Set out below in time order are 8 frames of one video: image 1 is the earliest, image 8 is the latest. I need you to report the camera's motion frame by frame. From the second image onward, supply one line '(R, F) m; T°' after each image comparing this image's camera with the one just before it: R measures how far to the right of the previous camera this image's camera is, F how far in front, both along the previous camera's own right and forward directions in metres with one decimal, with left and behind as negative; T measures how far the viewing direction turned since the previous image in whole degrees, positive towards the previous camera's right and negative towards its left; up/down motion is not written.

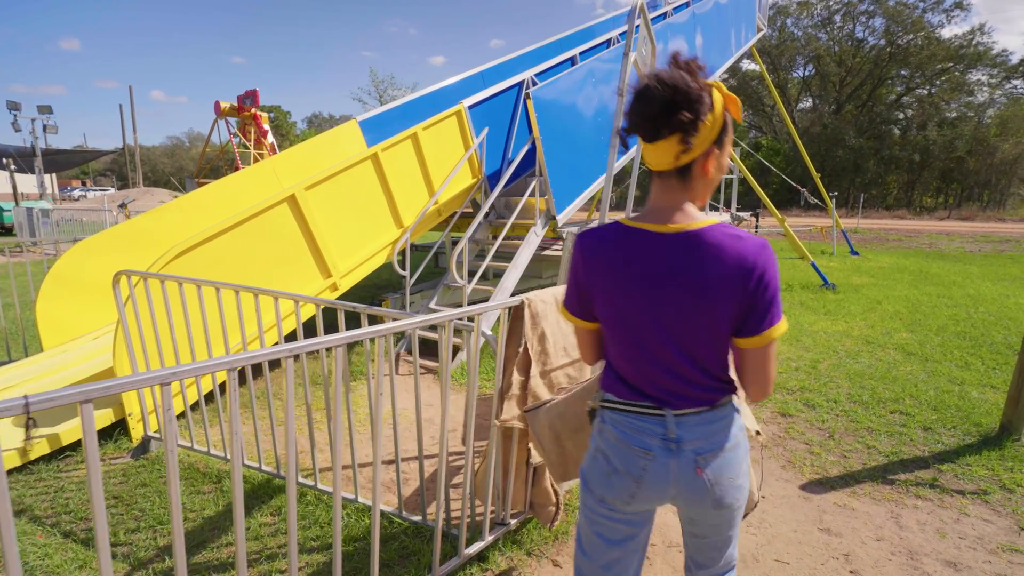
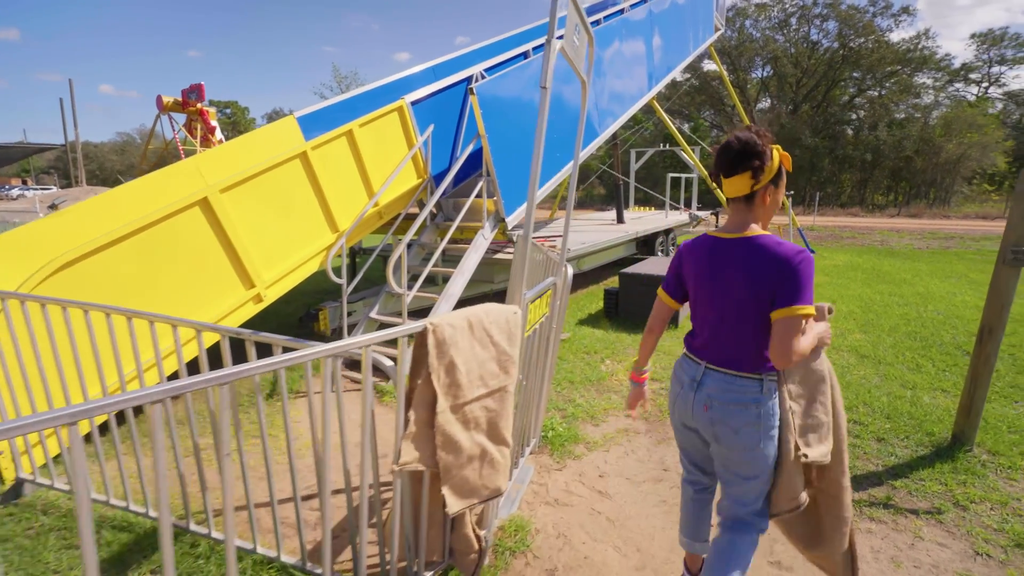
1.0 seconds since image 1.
(+0.2, +0.3) m; +3°
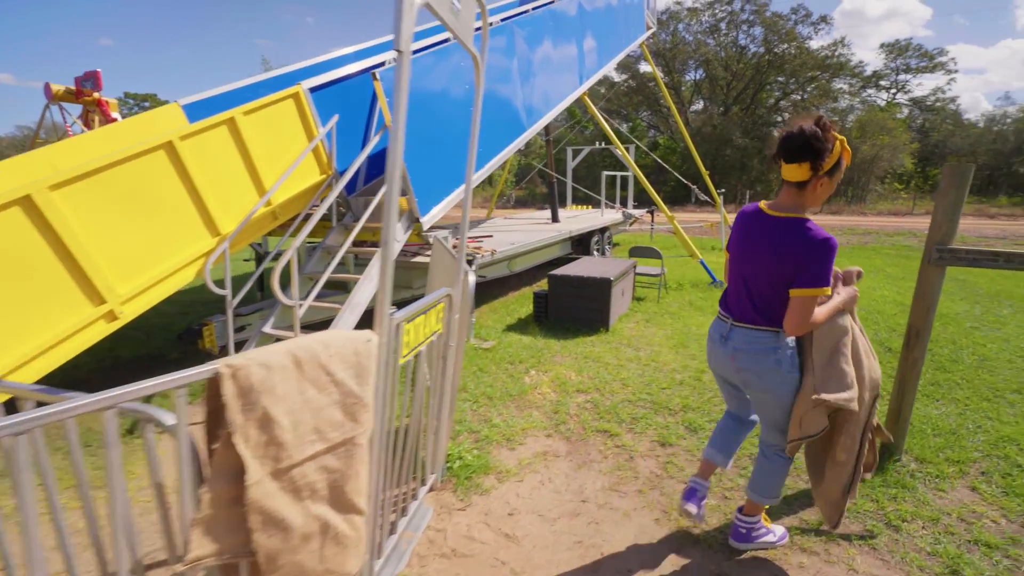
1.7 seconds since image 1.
(+0.3, +0.4) m; +6°
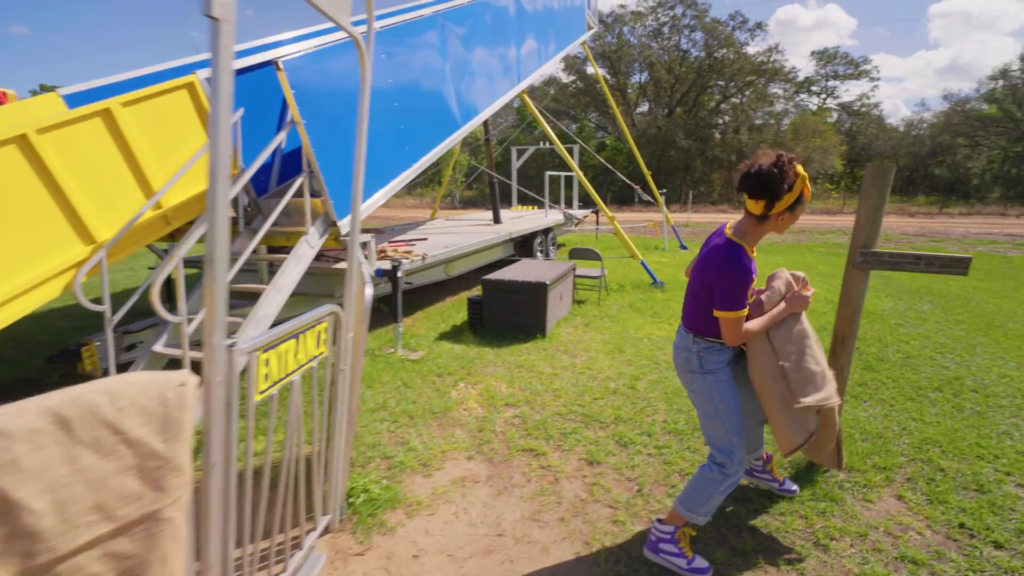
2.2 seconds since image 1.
(+0.3, +0.3) m; +5°
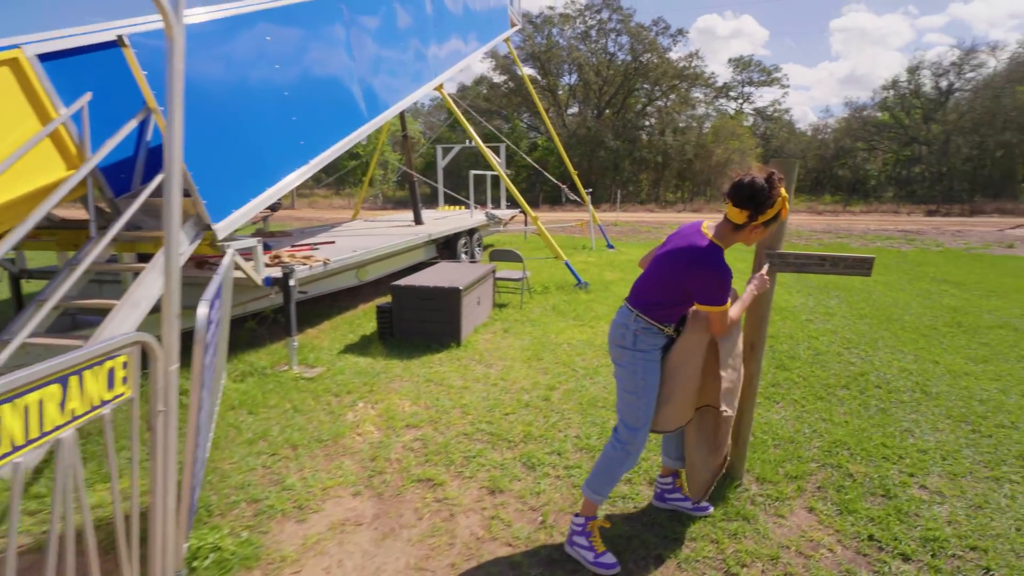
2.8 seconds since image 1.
(+0.3, +0.3) m; +7°
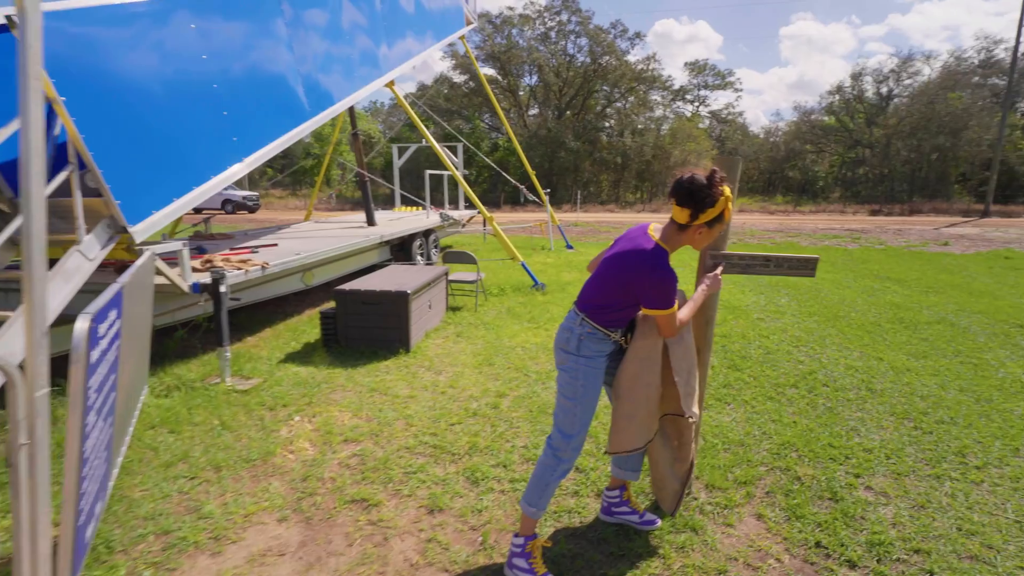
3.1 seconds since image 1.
(+0.1, +0.2) m; +4°
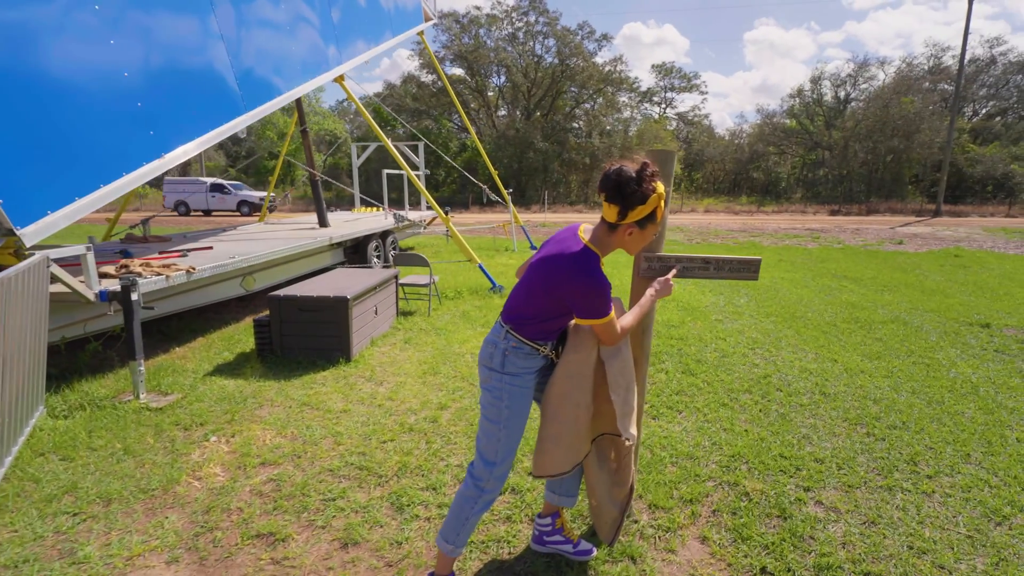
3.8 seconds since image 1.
(+0.3, +0.3) m; +3°
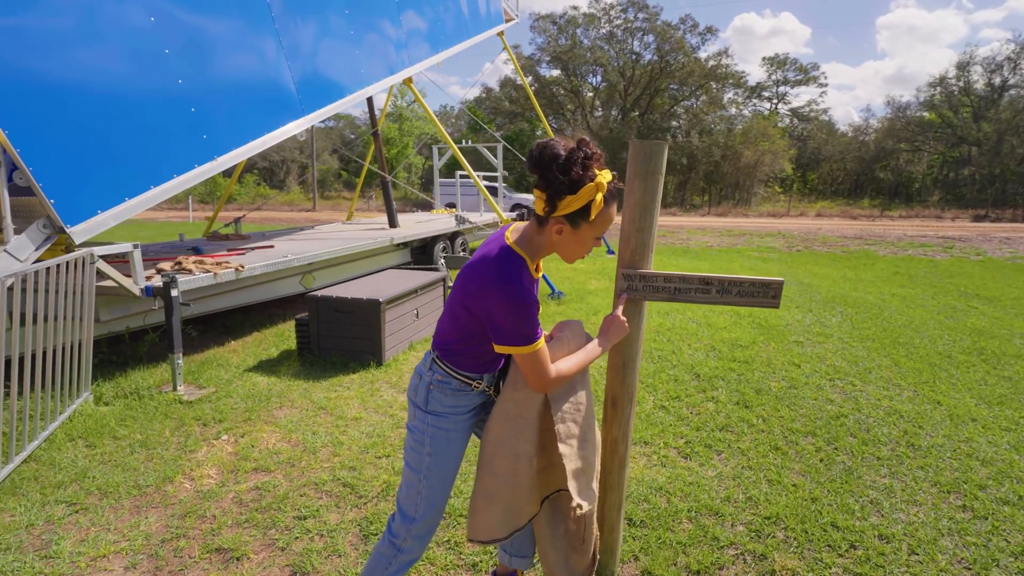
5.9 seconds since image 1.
(+0.5, +0.4) m; -10°
